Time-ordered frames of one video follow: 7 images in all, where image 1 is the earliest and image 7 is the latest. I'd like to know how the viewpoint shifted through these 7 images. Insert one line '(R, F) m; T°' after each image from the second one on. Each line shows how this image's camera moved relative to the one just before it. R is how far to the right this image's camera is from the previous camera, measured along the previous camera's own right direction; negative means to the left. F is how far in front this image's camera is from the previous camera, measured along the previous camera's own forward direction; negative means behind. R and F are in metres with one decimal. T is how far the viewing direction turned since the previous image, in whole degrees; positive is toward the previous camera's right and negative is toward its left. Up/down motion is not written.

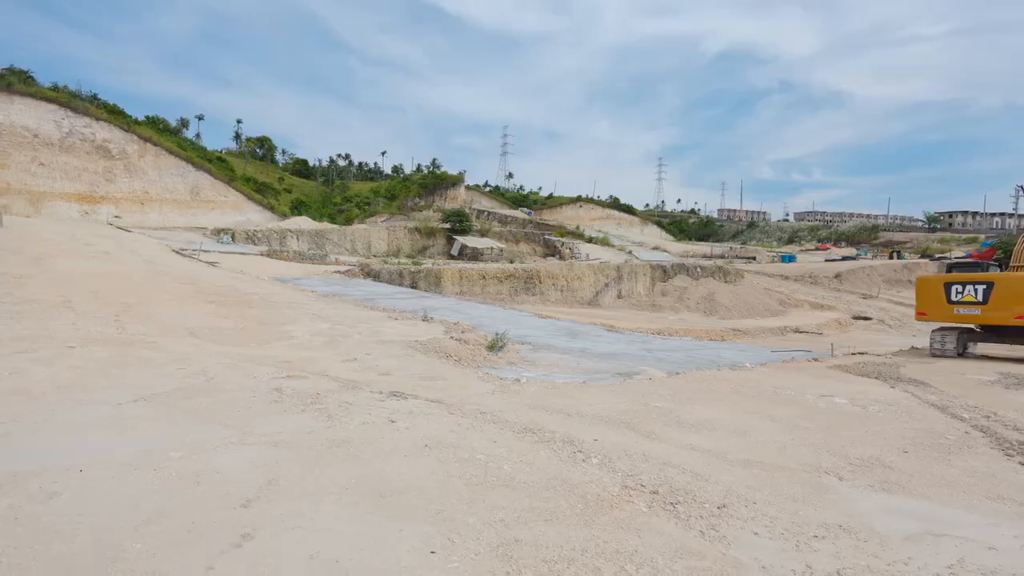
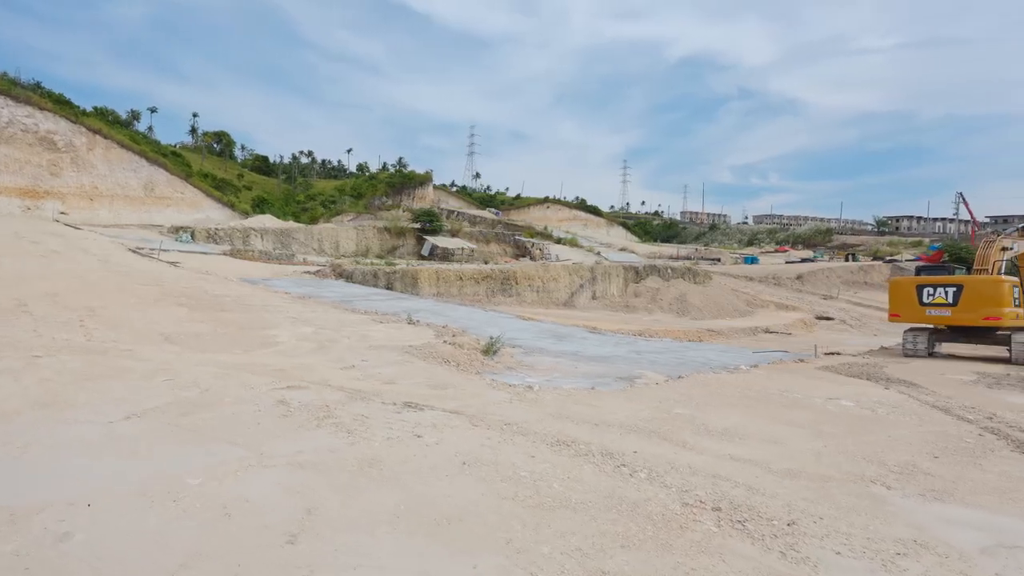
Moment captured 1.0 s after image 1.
(-0.5, +0.2) m; +4°
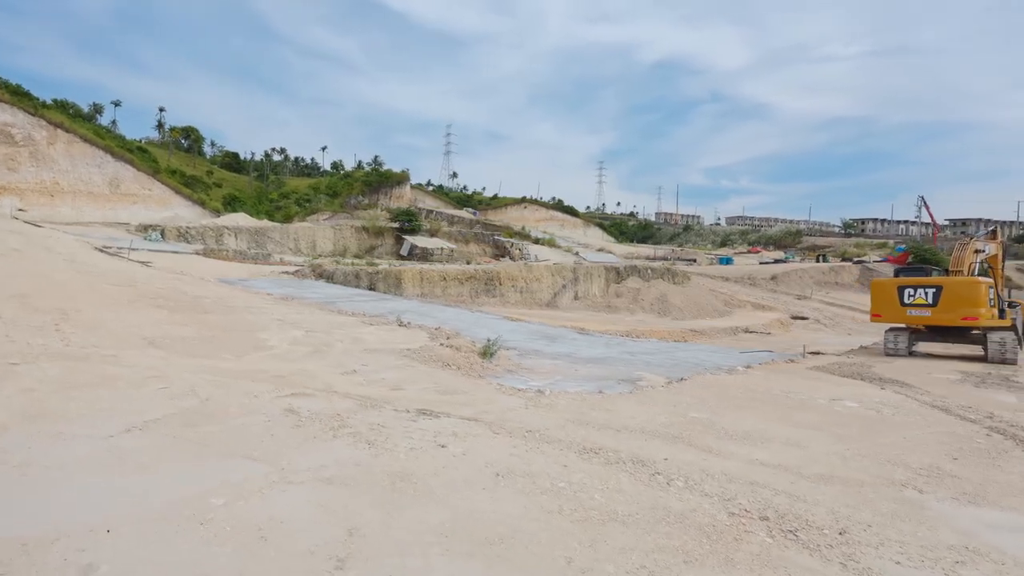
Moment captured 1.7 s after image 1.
(-0.4, +0.1) m; +3°
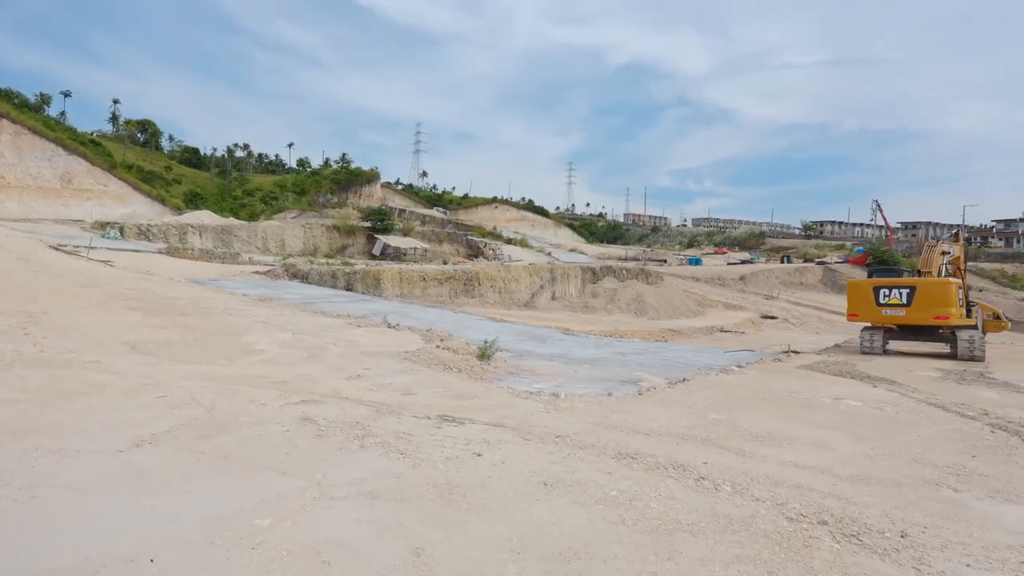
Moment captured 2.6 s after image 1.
(-0.5, +0.1) m; +3°
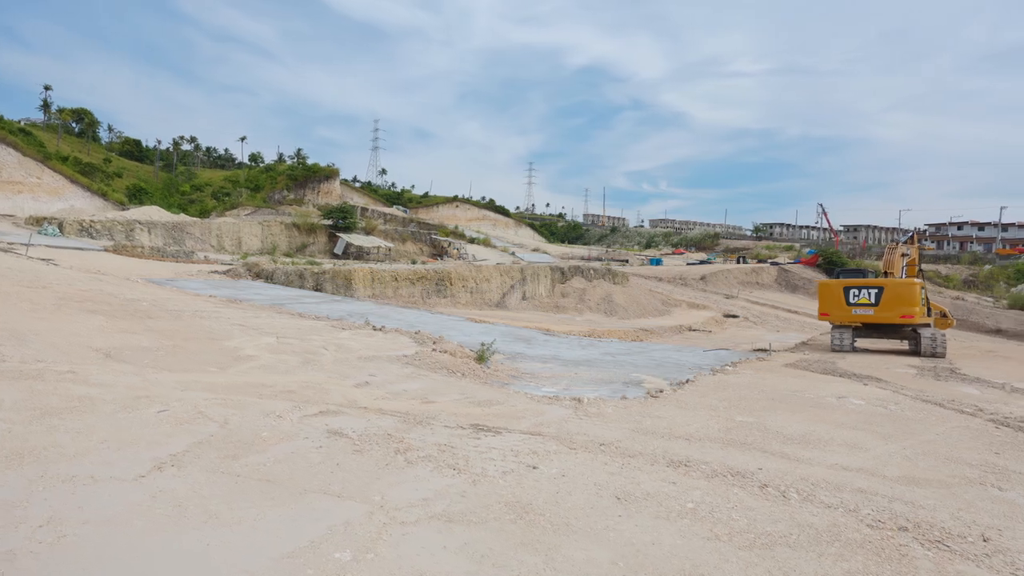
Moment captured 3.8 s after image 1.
(-0.7, +0.2) m; +5°
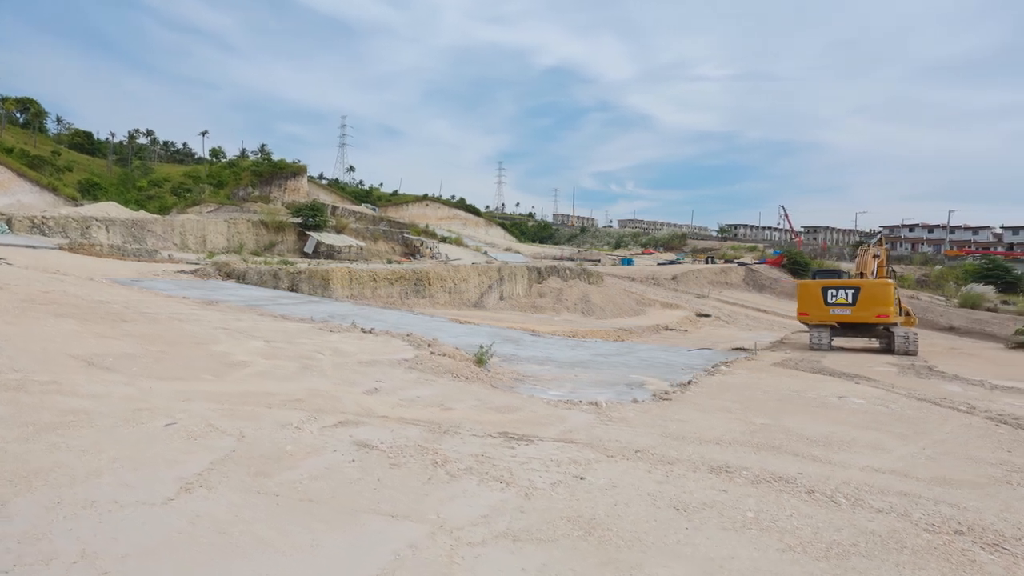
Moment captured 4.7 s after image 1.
(-0.5, +0.1) m; +3°
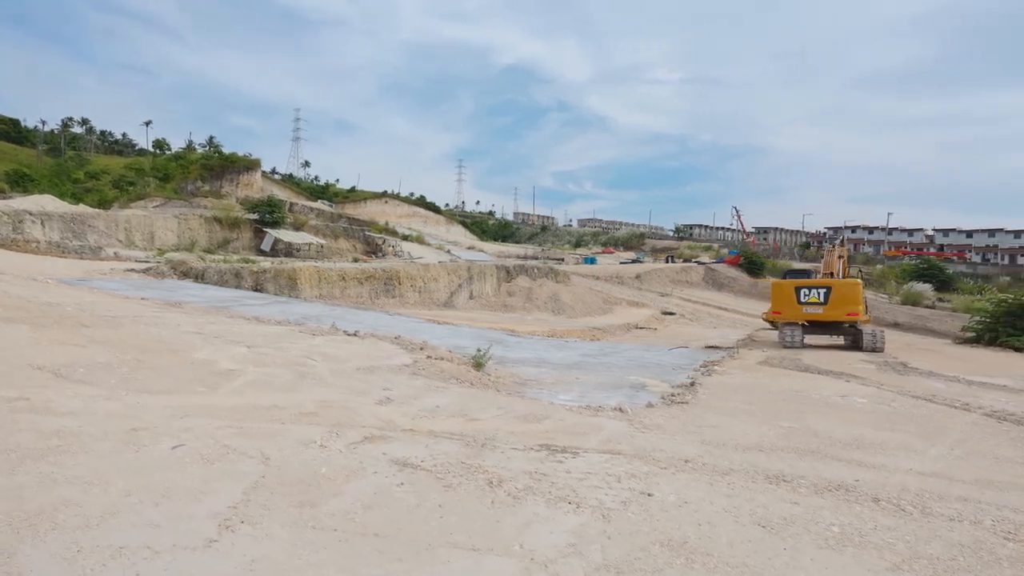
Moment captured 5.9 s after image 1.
(-0.7, +0.3) m; +5°
